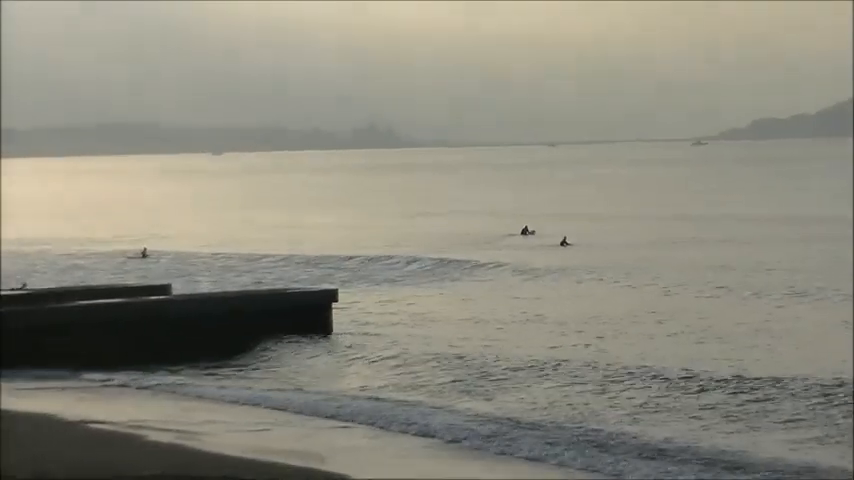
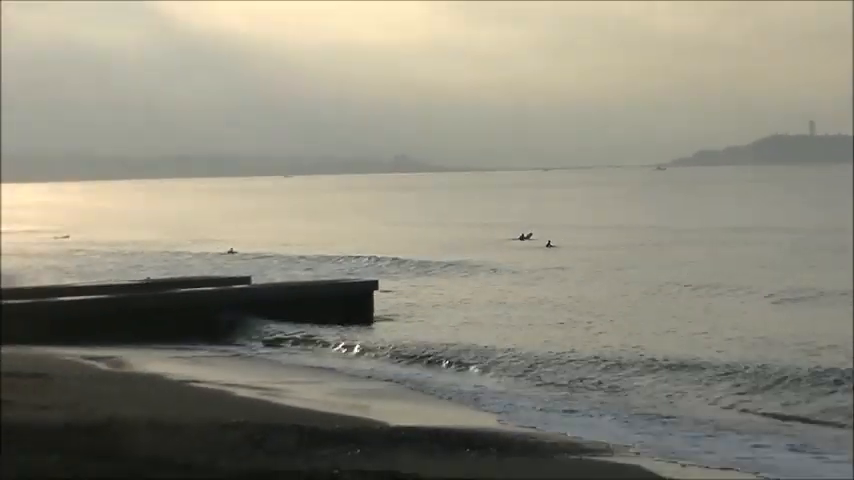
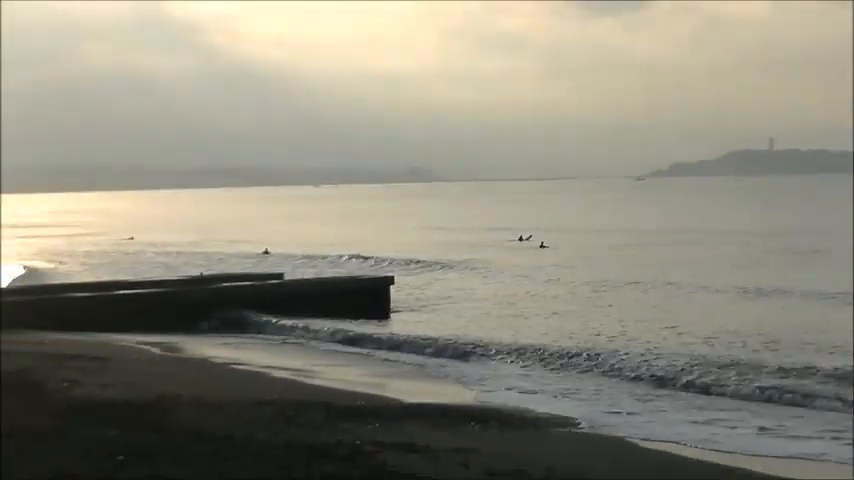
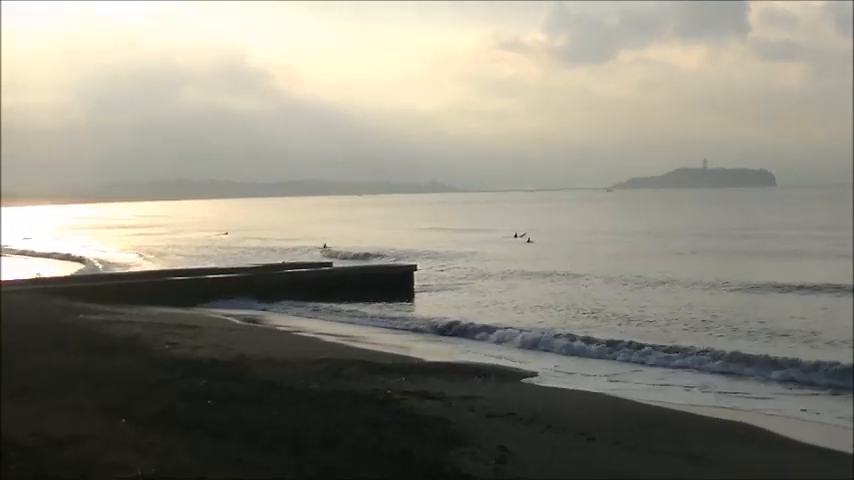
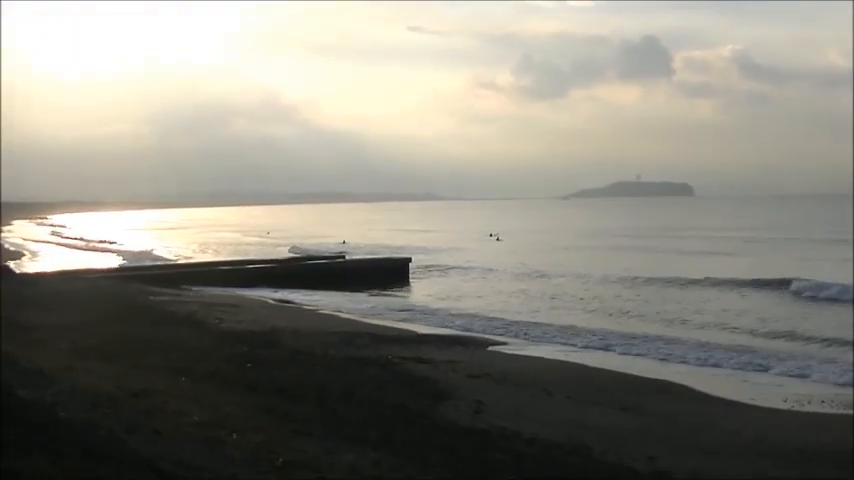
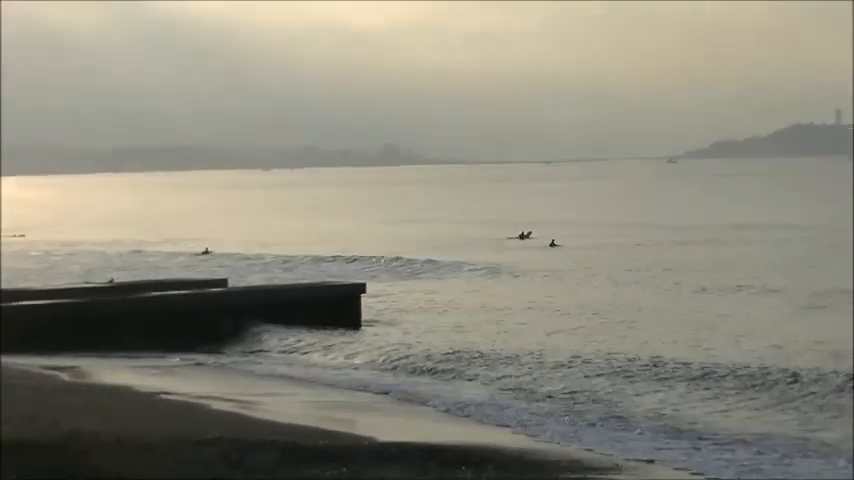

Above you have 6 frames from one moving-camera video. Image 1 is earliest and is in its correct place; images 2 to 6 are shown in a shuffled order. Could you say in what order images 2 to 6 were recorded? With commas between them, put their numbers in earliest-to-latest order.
6, 2, 3, 4, 5
